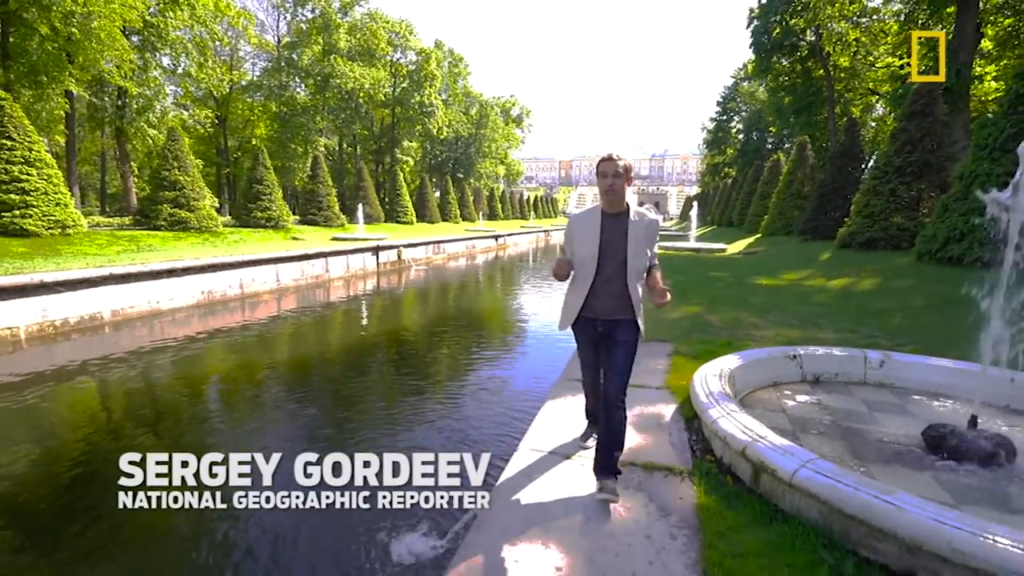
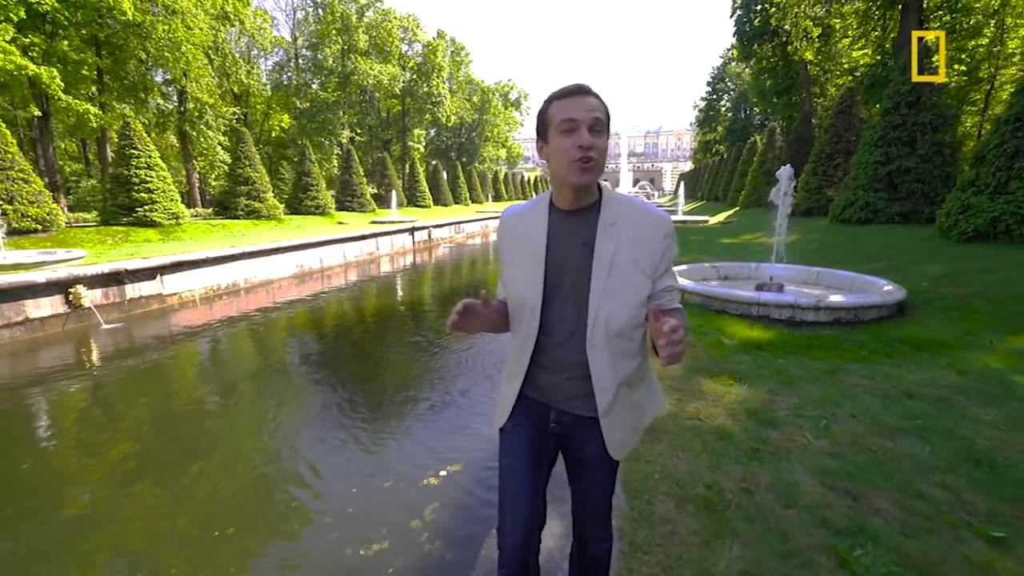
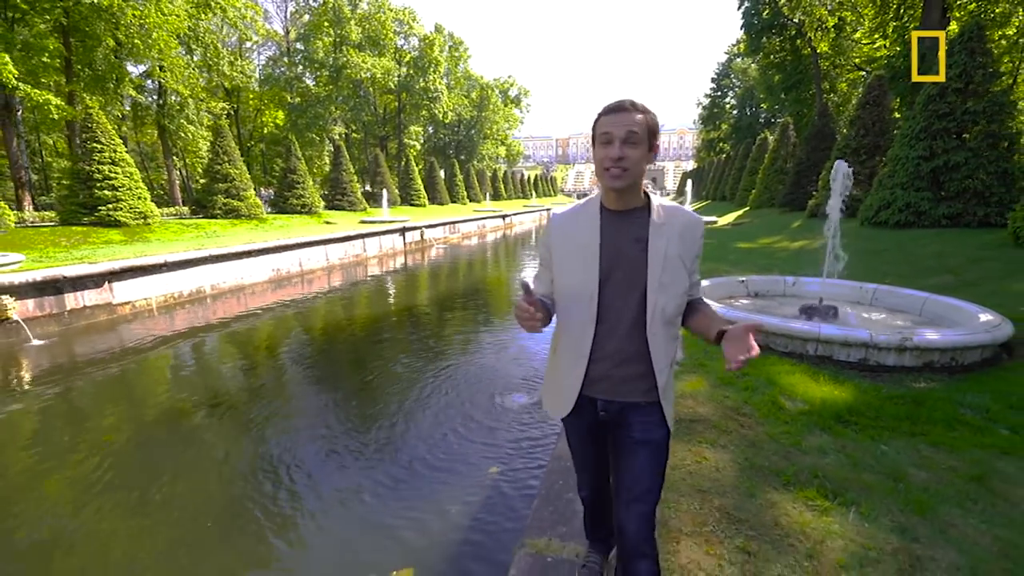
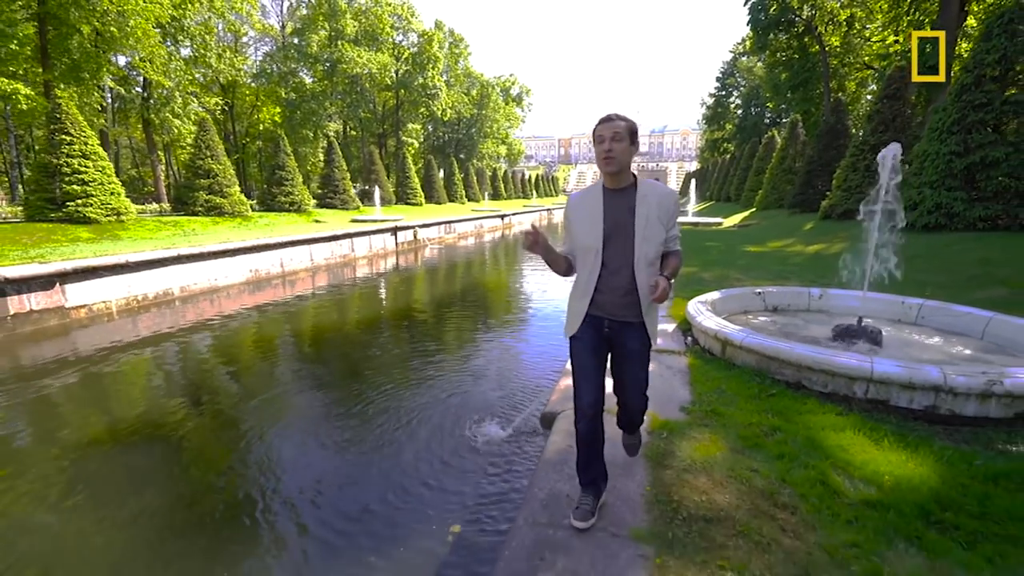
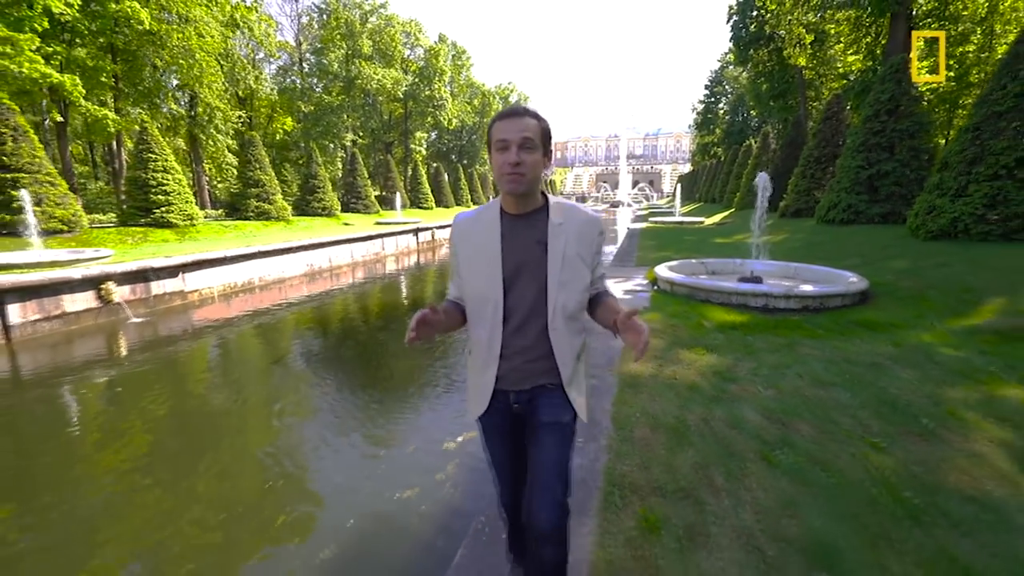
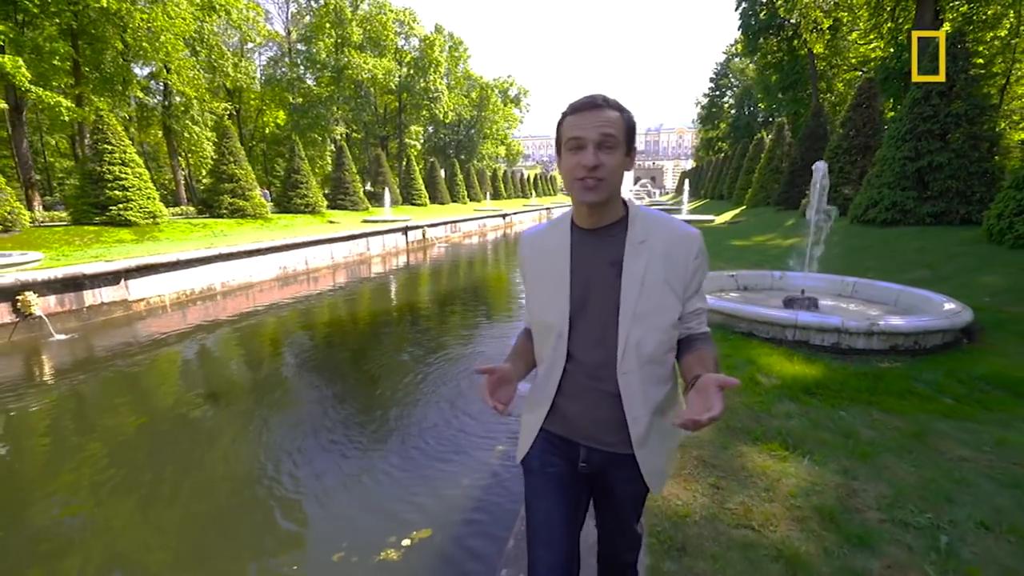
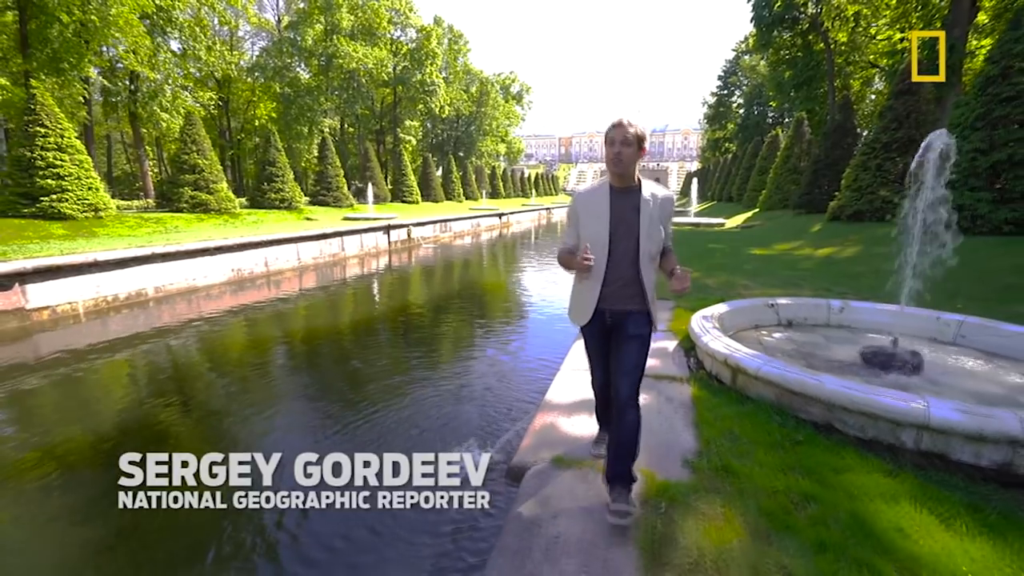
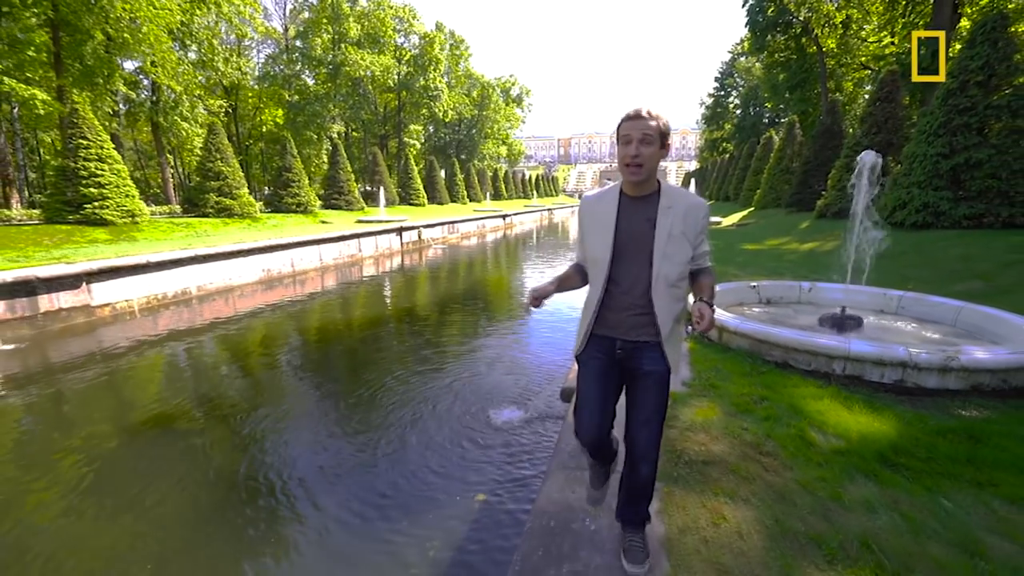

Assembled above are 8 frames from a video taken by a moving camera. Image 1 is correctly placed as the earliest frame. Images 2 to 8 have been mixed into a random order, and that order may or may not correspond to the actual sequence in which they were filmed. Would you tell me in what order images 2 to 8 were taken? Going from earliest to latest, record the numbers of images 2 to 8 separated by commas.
7, 4, 8, 3, 6, 2, 5
